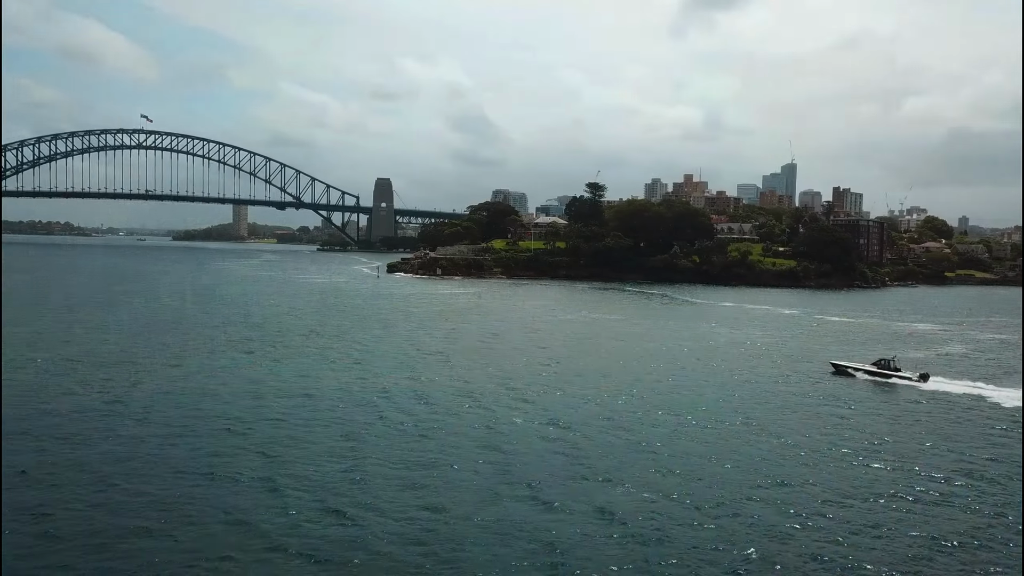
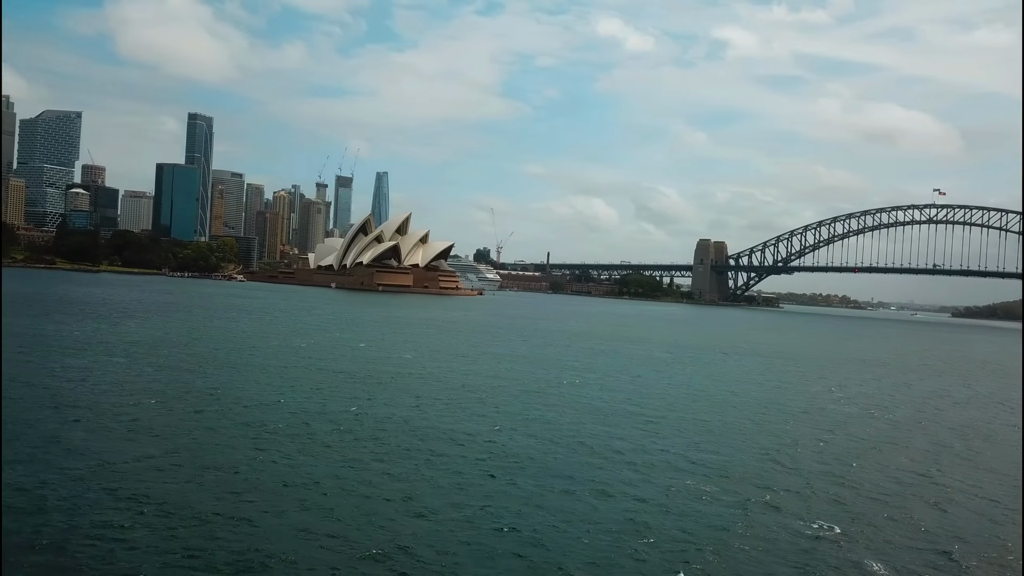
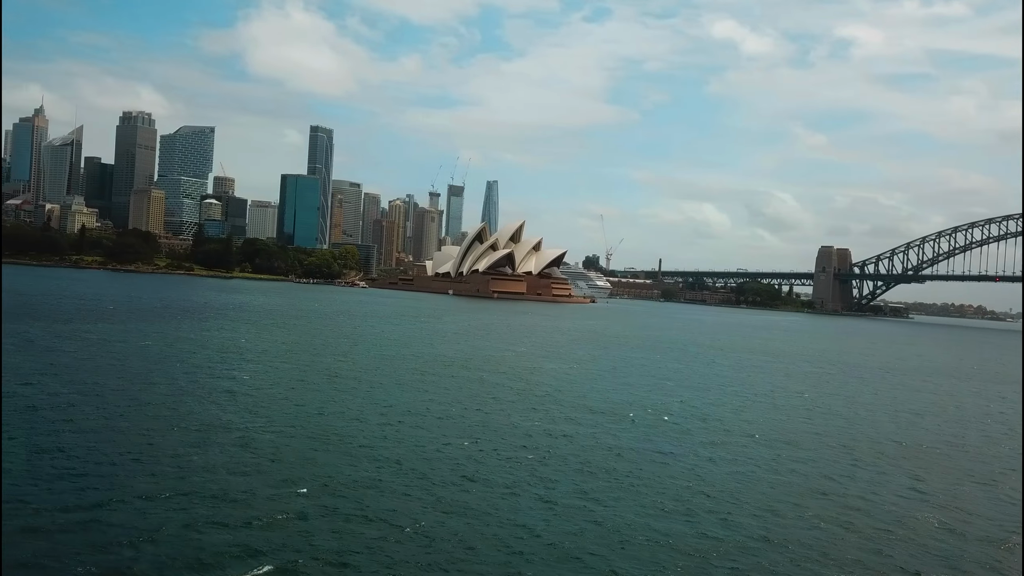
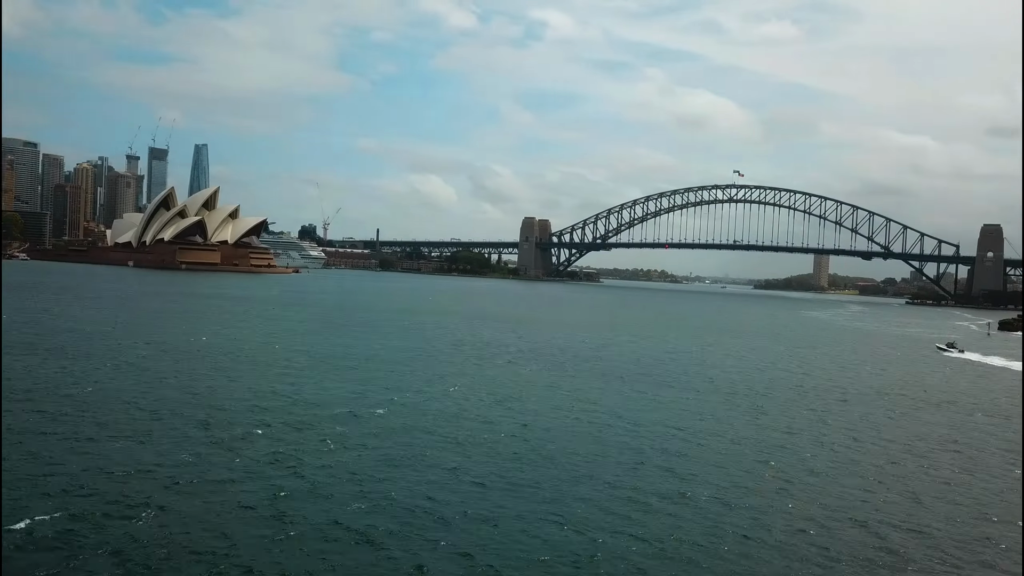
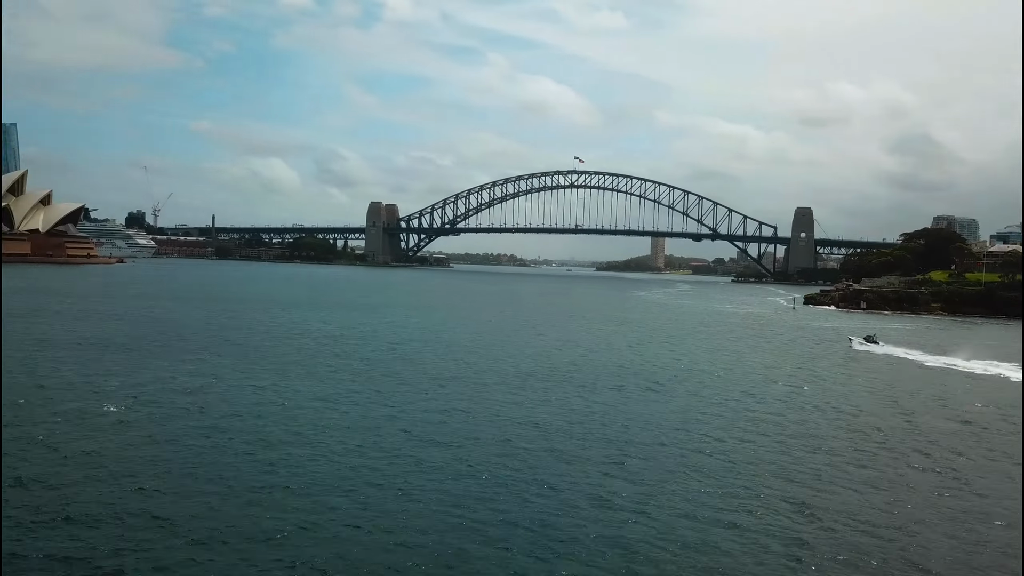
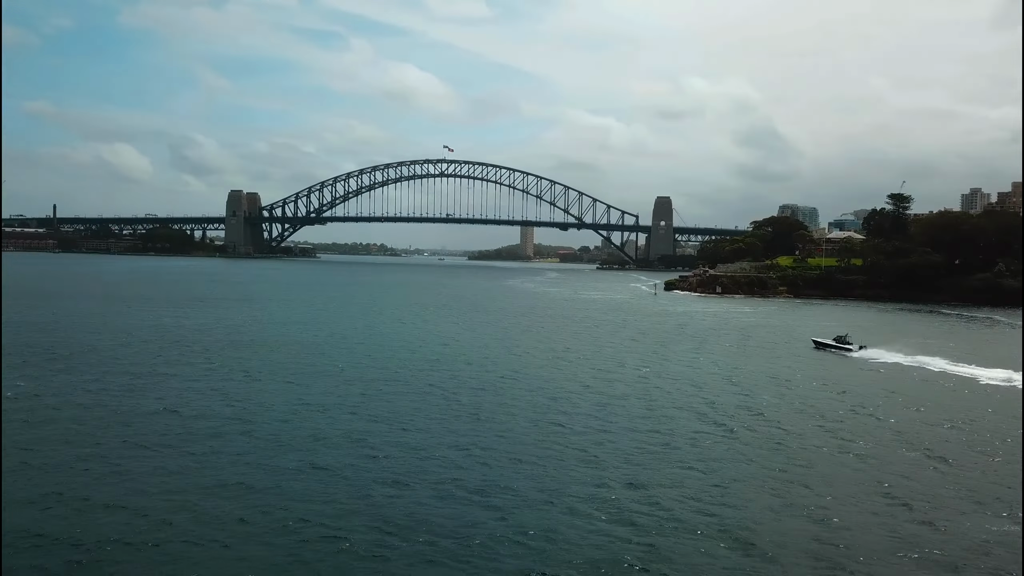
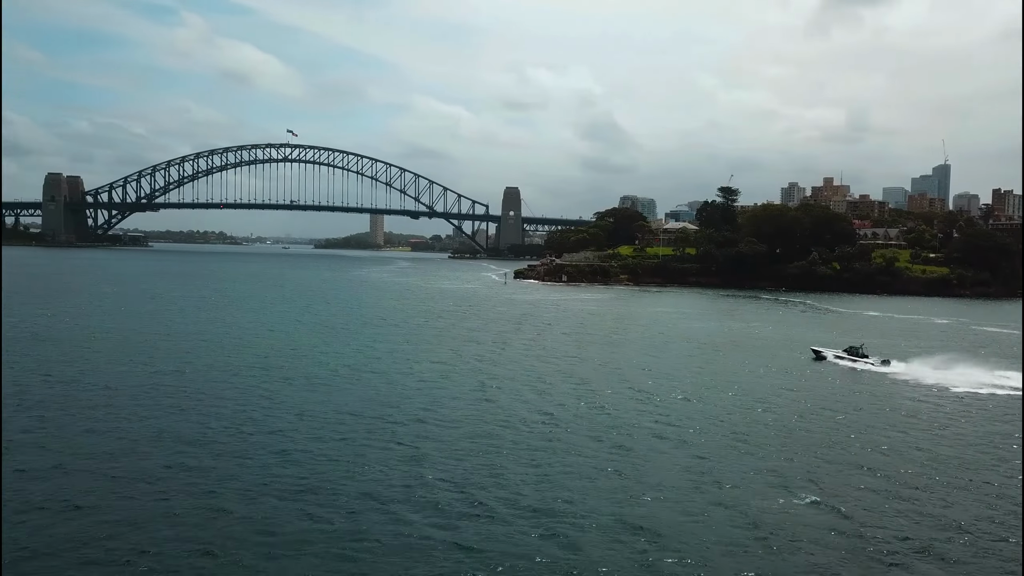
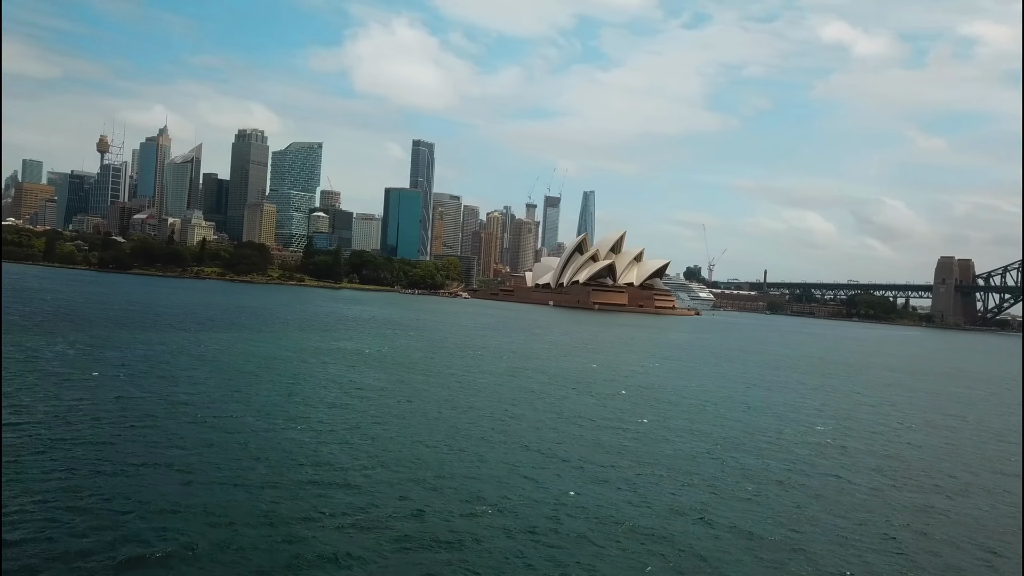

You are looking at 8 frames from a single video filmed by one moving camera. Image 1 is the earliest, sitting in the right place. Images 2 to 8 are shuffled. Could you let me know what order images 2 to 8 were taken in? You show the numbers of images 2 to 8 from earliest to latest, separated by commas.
7, 6, 5, 4, 2, 3, 8
